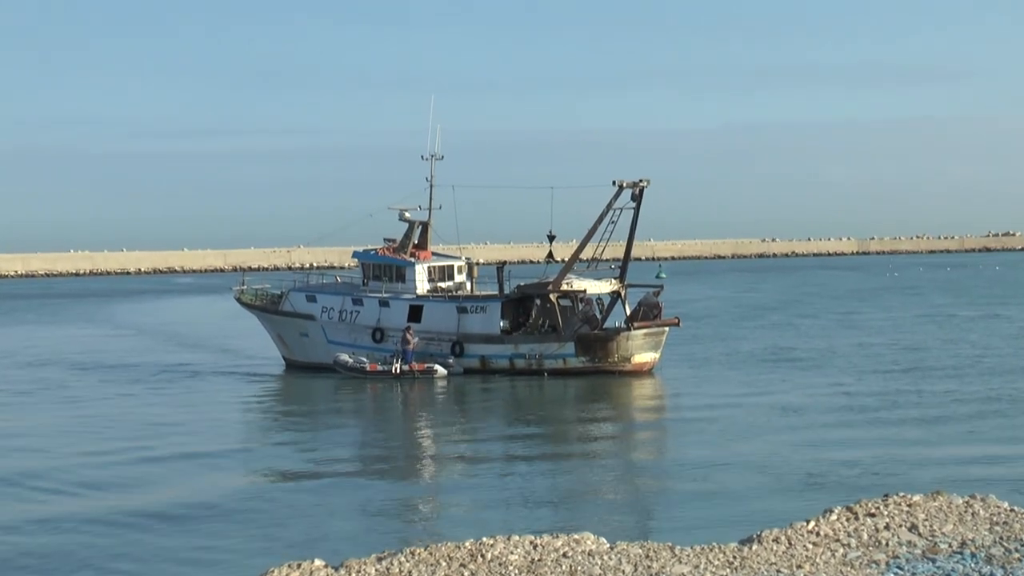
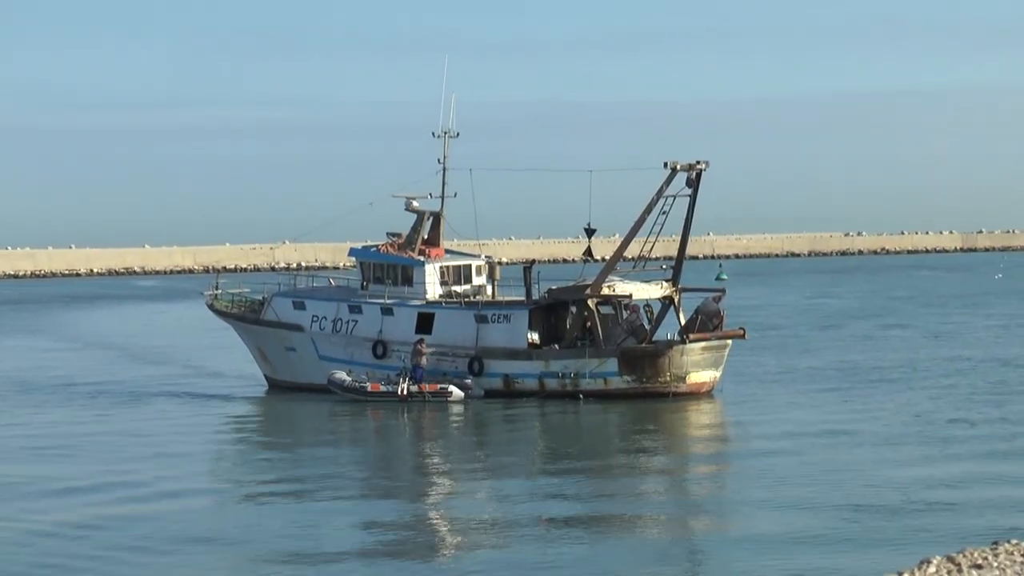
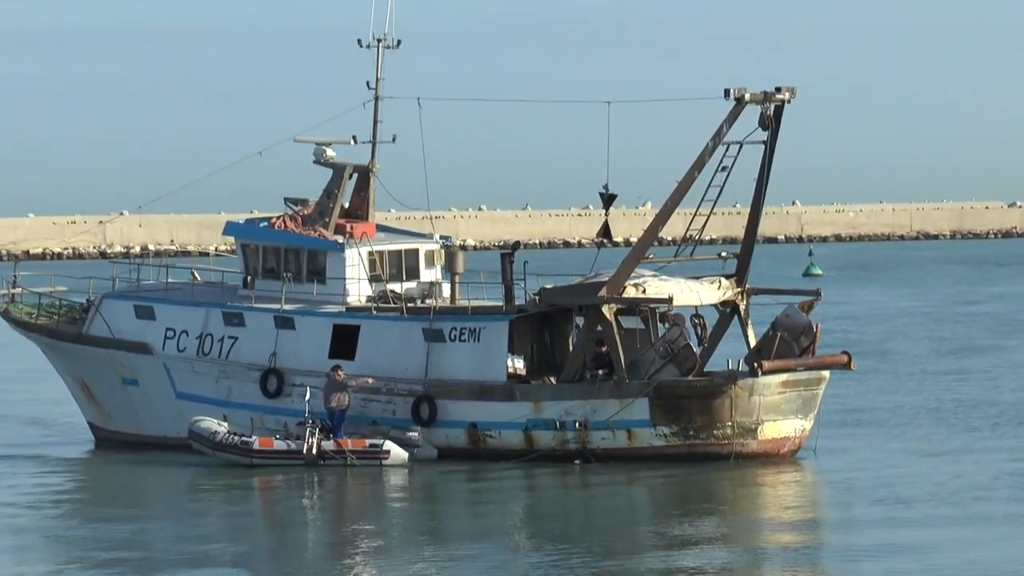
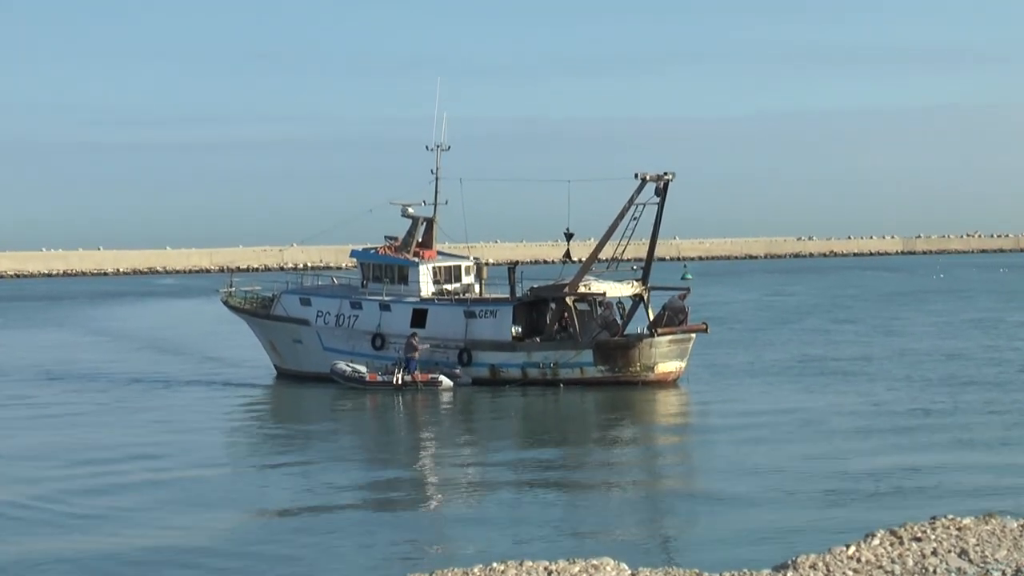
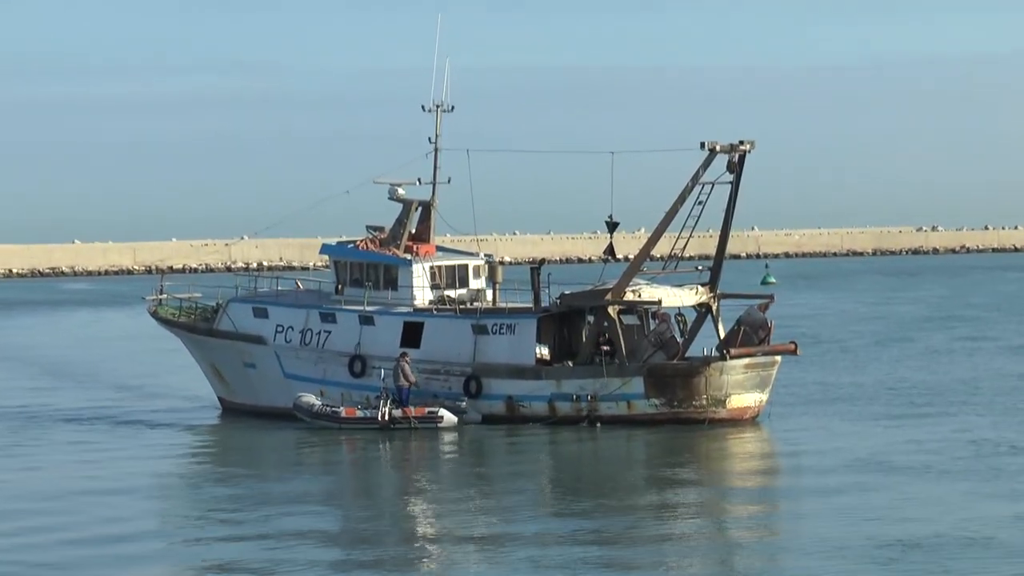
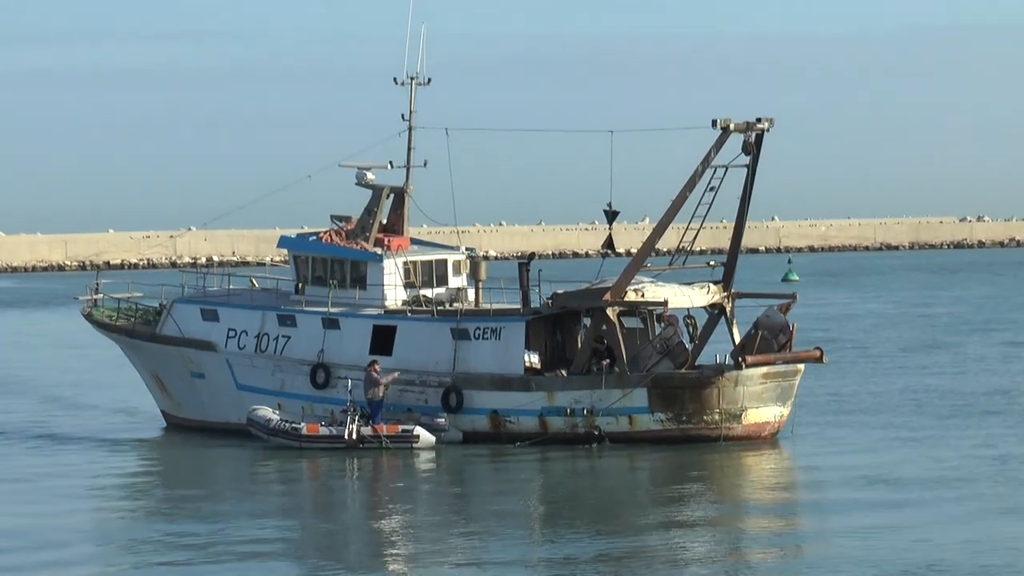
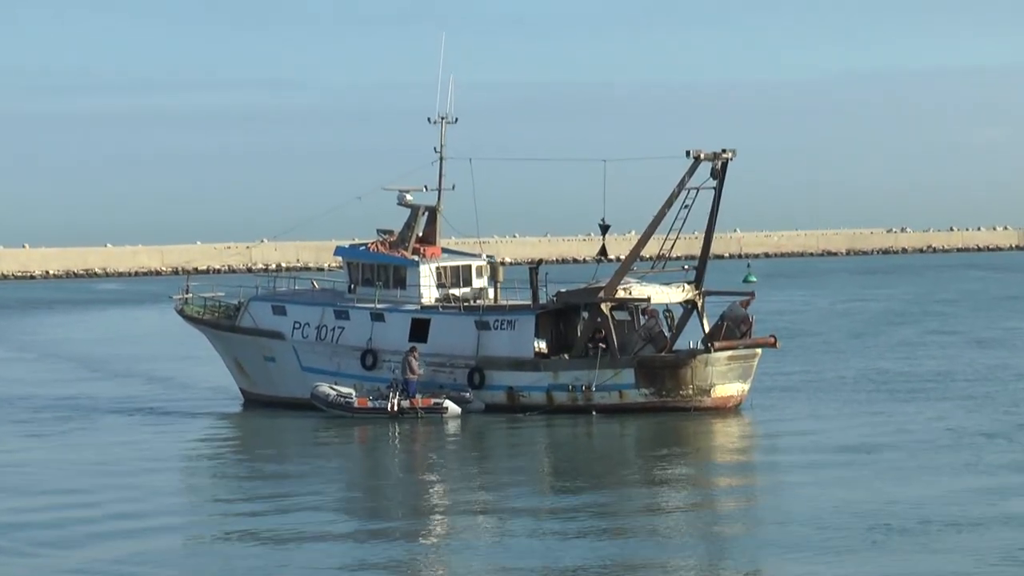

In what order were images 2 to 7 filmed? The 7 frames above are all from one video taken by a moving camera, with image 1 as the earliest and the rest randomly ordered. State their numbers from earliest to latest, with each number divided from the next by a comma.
4, 2, 7, 5, 6, 3
